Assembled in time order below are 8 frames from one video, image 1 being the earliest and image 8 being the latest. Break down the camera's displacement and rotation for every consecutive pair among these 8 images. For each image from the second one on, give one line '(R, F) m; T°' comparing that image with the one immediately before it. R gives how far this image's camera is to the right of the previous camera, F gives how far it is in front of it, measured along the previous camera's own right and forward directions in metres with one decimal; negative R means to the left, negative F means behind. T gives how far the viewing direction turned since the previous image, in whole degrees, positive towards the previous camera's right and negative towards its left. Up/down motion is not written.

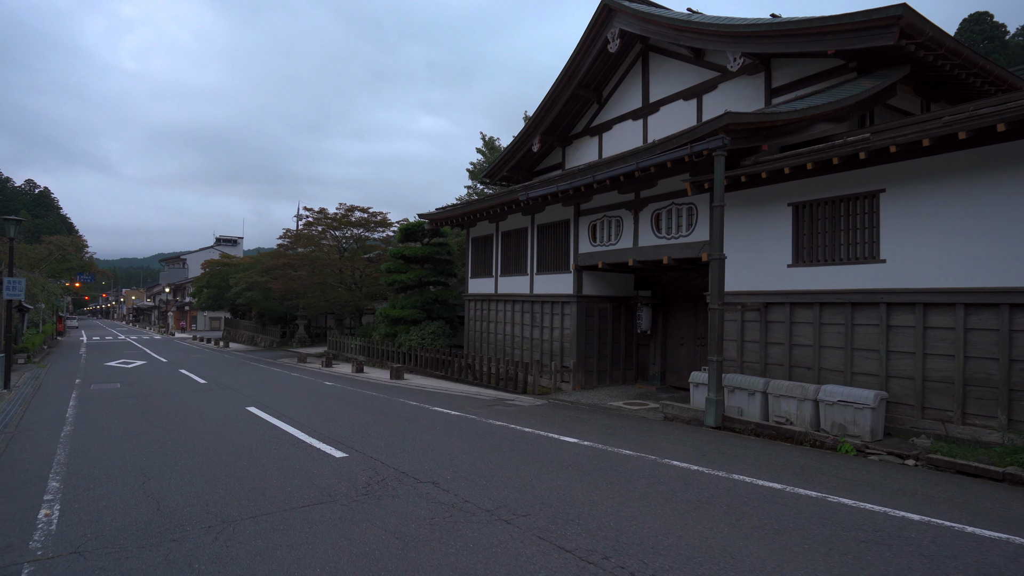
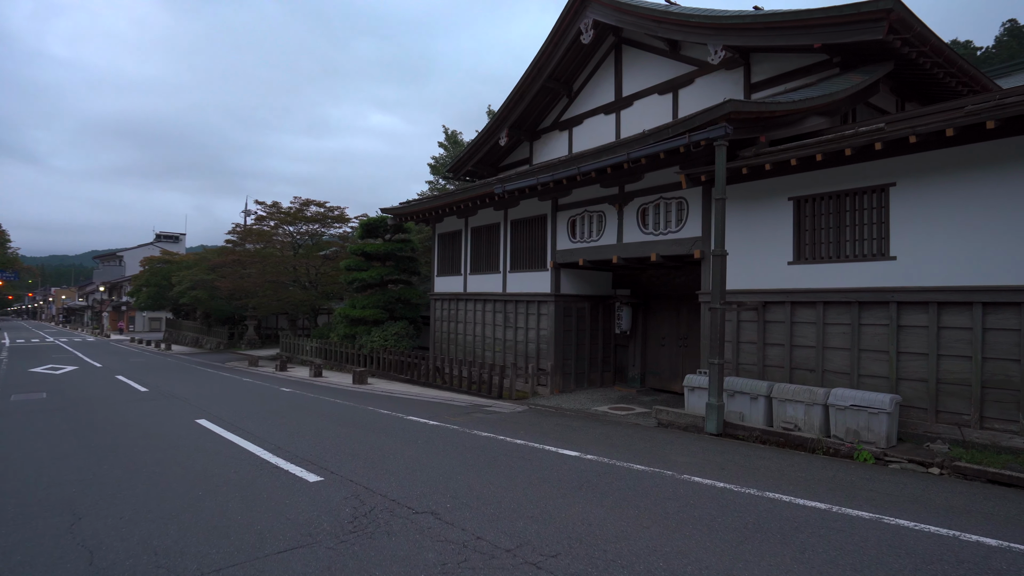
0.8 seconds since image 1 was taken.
(-0.4, +0.7) m; +5°
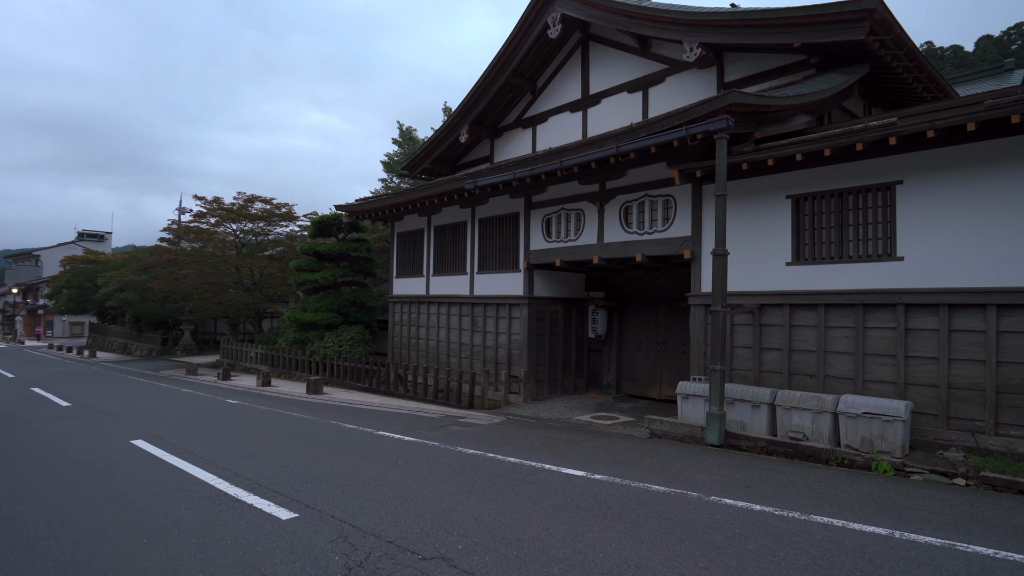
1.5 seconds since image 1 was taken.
(-0.5, +0.7) m; +5°
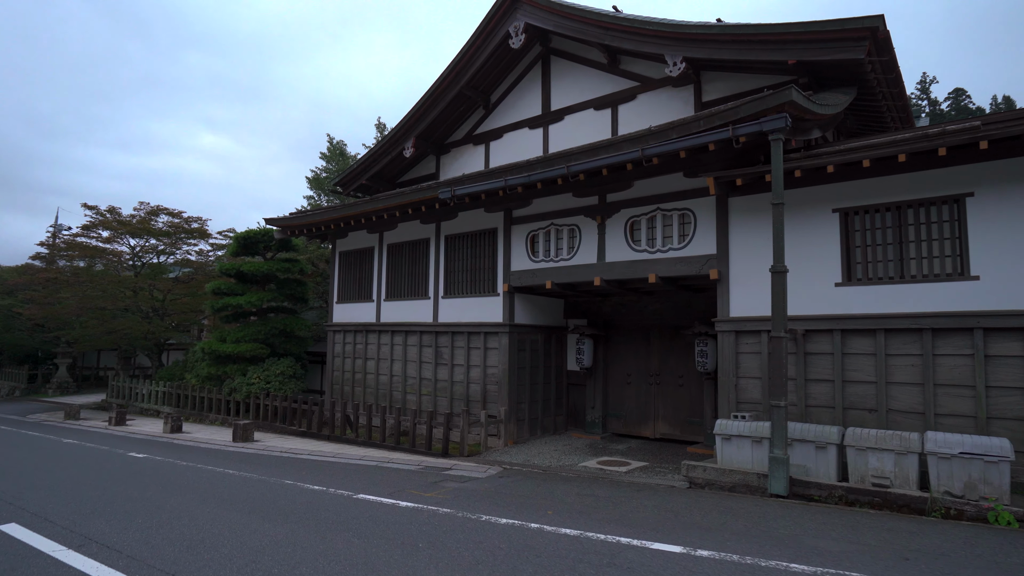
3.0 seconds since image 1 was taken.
(-1.3, +1.5) m; +9°
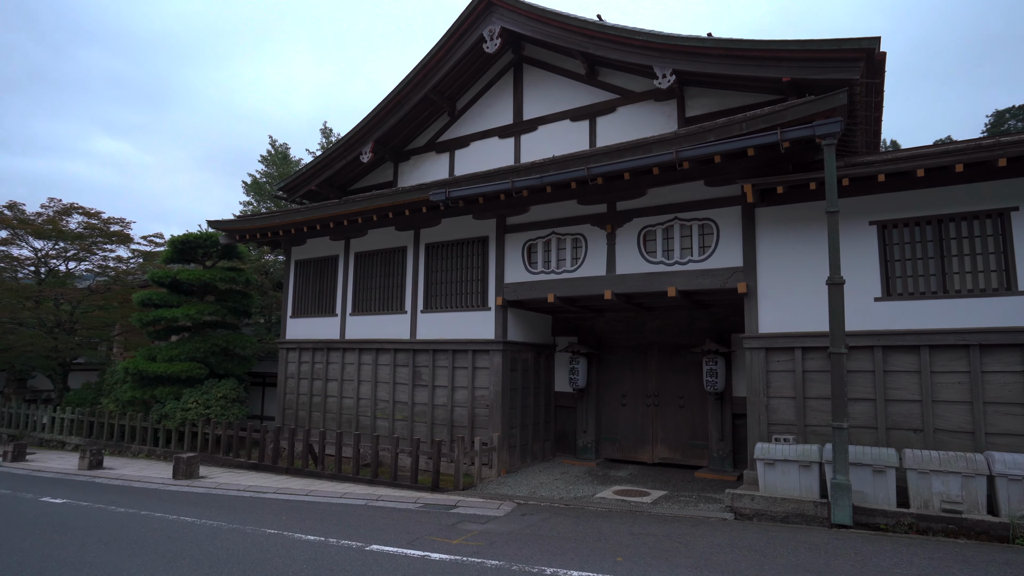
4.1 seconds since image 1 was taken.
(-1.2, +0.9) m; +8°
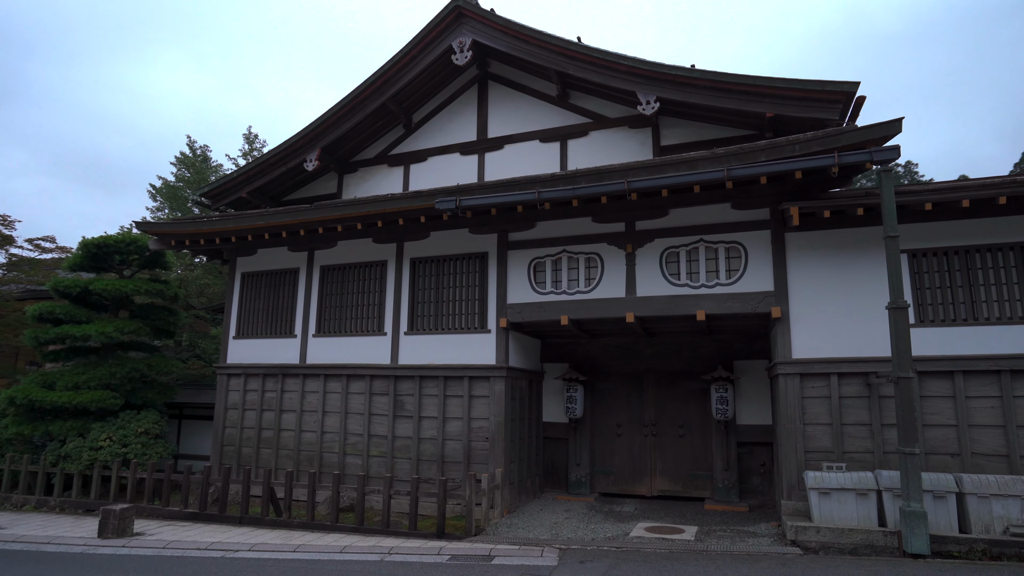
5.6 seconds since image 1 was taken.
(-1.7, +0.9) m; +11°
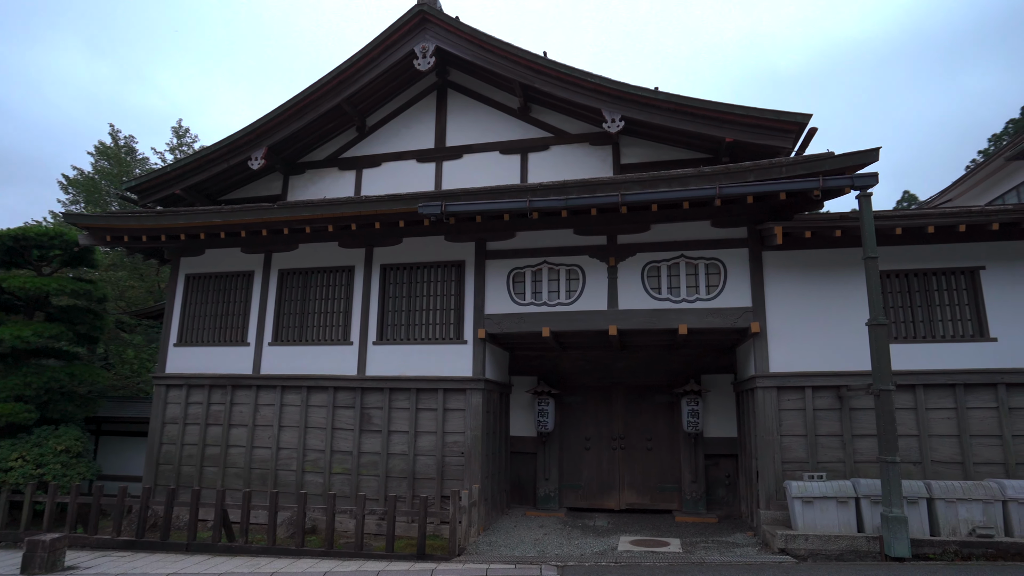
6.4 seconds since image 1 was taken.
(-0.9, +0.2) m; +8°
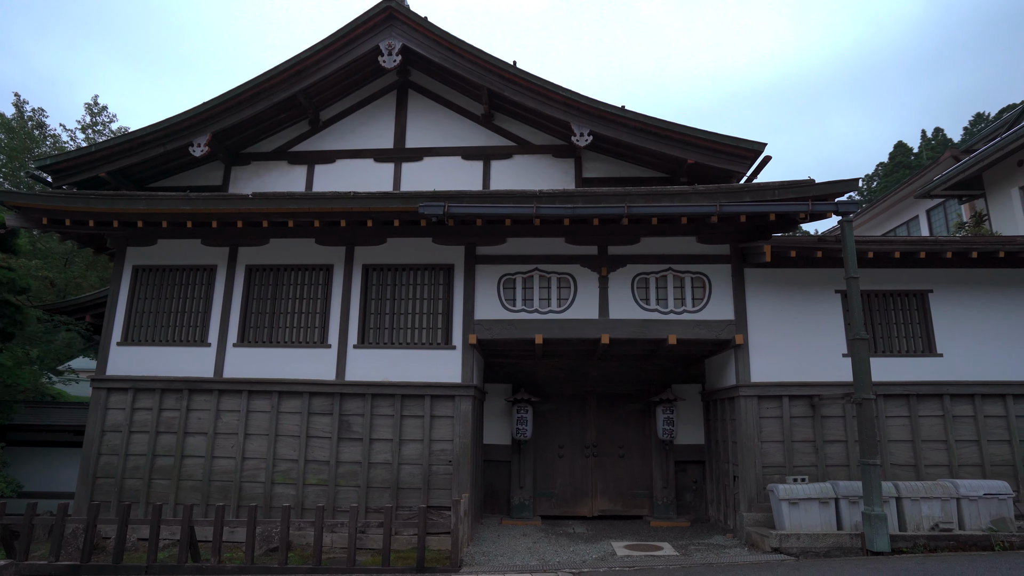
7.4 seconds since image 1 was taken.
(-1.3, +0.2) m; +10°
